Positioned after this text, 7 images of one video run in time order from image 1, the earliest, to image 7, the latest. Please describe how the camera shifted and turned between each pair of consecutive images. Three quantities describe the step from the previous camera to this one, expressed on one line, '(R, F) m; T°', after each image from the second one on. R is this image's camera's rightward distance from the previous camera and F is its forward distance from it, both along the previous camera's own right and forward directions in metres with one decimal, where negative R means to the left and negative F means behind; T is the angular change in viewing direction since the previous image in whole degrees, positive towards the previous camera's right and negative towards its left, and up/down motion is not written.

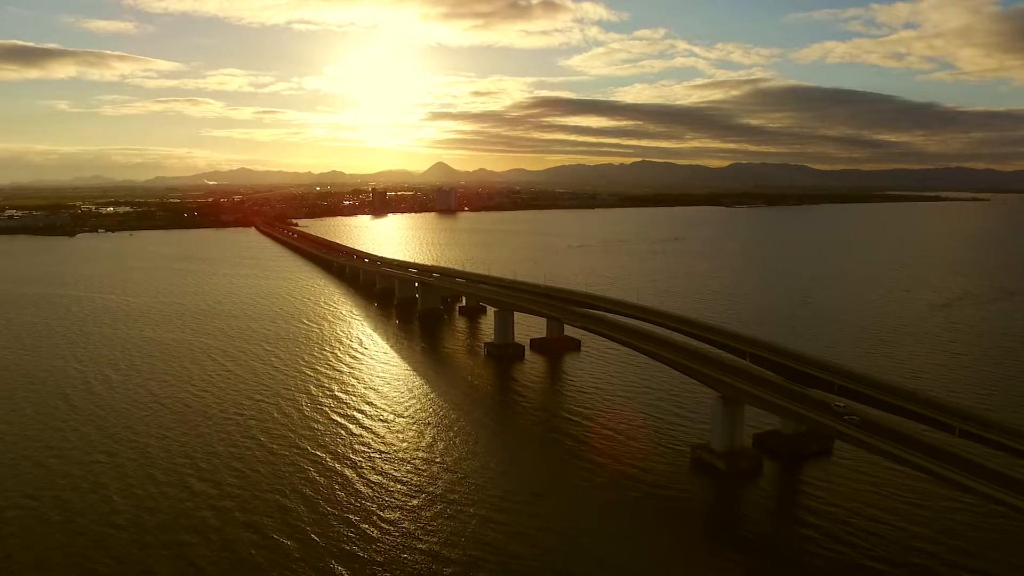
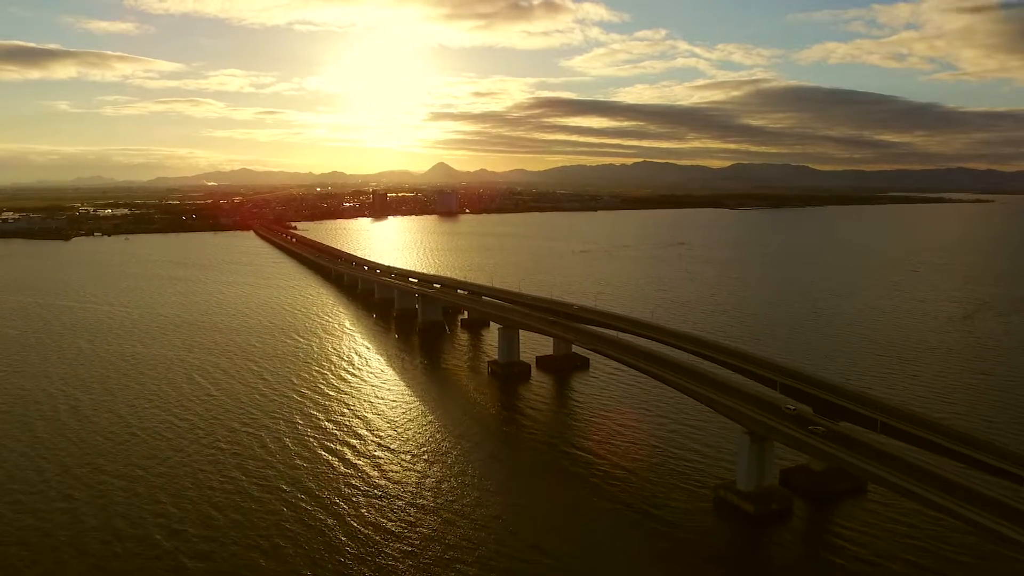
(0.0, +1.4) m; 0°
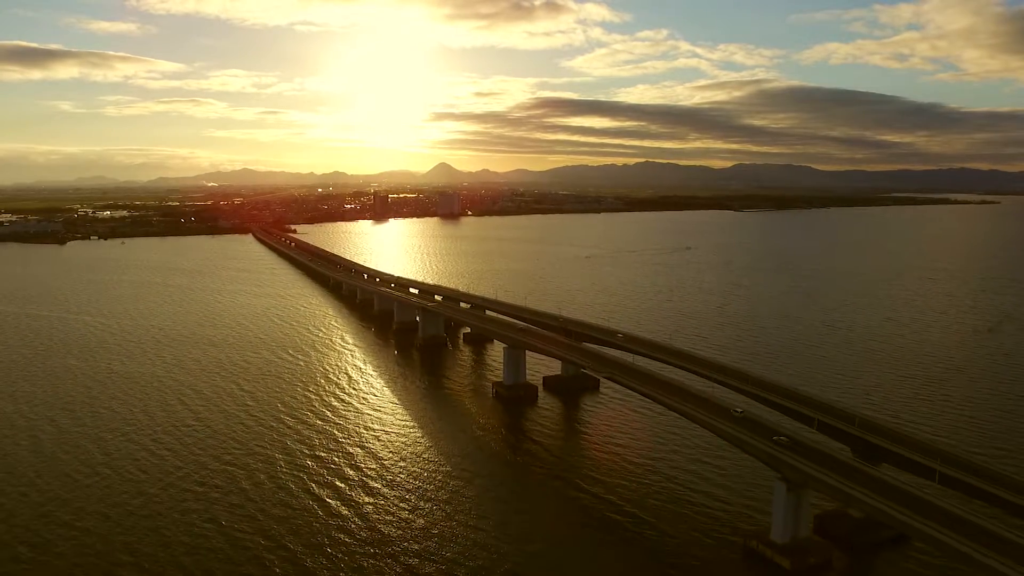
(-0.1, +1.5) m; 0°
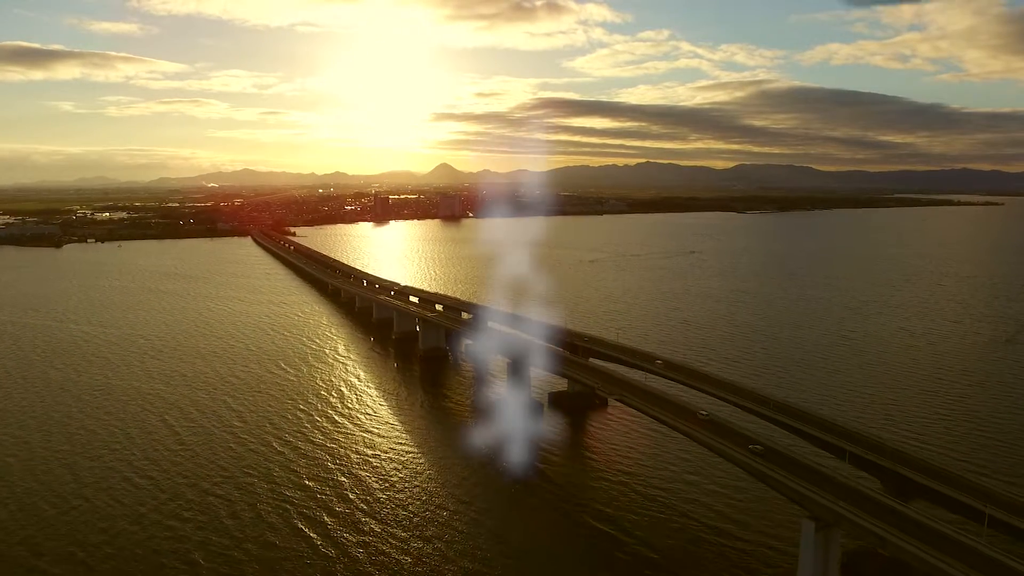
(0.0, +1.1) m; 0°
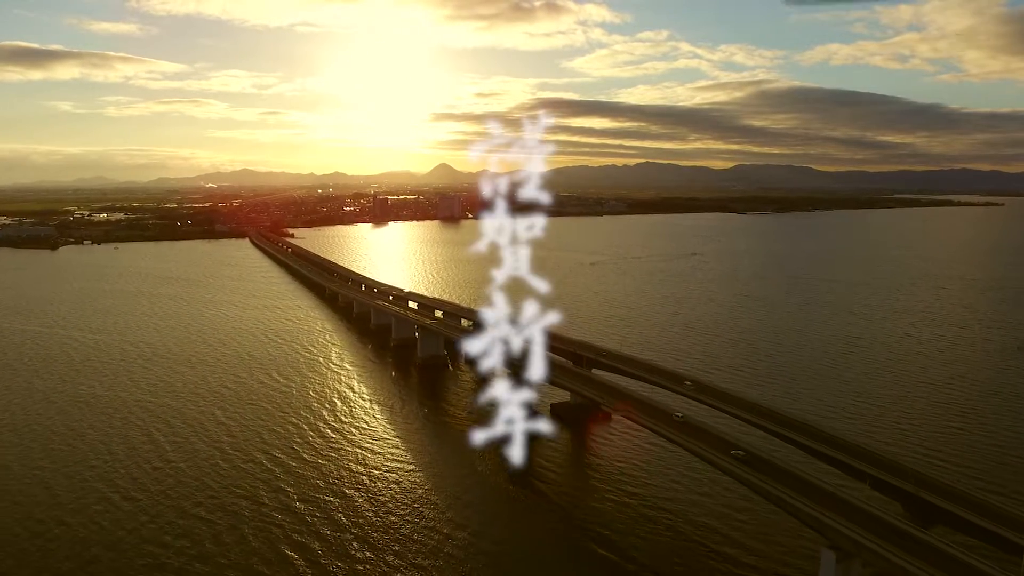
(0.0, +0.7) m; 0°
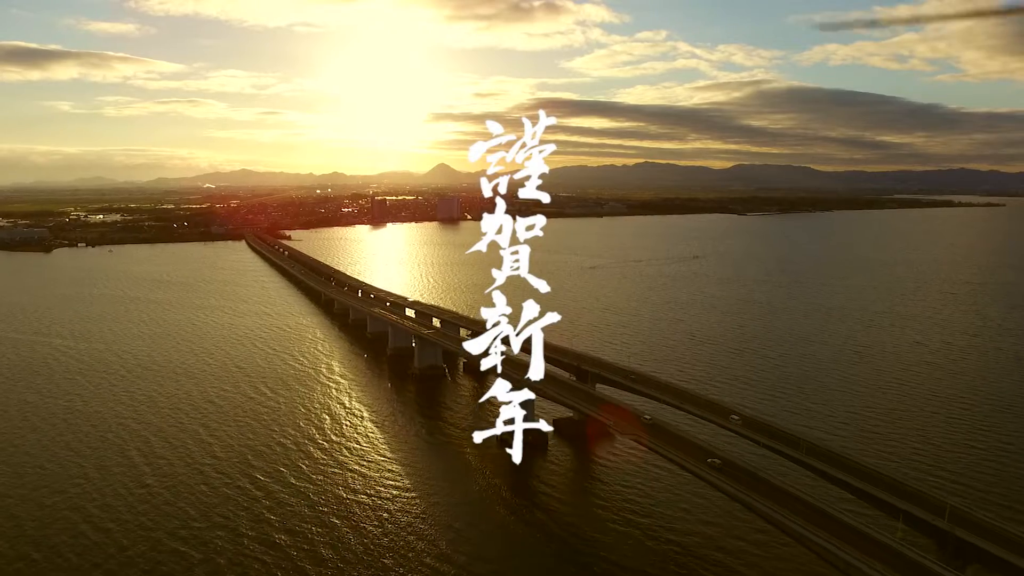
(0.0, +0.9) m; 0°
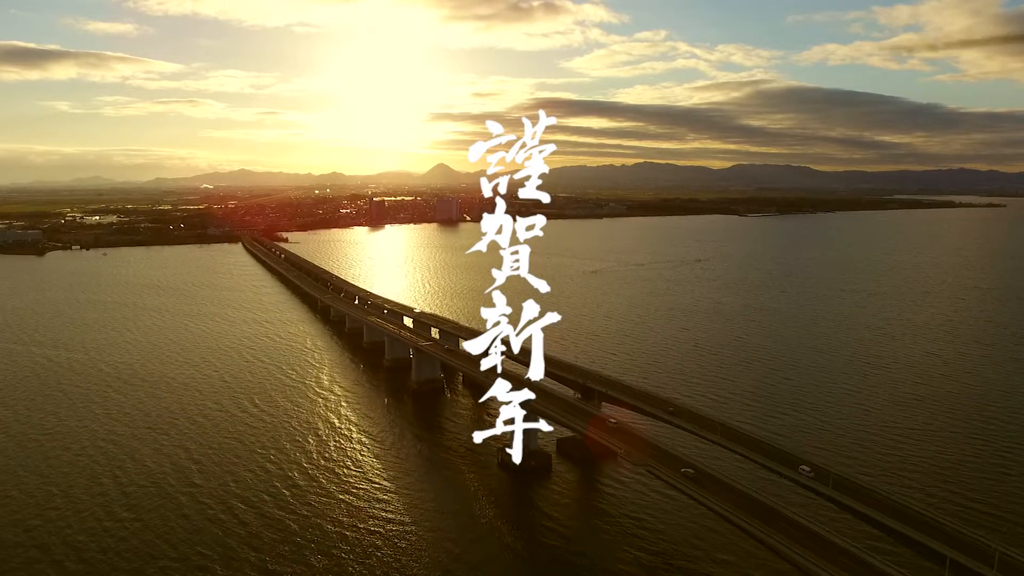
(0.0, +1.1) m; 0°
